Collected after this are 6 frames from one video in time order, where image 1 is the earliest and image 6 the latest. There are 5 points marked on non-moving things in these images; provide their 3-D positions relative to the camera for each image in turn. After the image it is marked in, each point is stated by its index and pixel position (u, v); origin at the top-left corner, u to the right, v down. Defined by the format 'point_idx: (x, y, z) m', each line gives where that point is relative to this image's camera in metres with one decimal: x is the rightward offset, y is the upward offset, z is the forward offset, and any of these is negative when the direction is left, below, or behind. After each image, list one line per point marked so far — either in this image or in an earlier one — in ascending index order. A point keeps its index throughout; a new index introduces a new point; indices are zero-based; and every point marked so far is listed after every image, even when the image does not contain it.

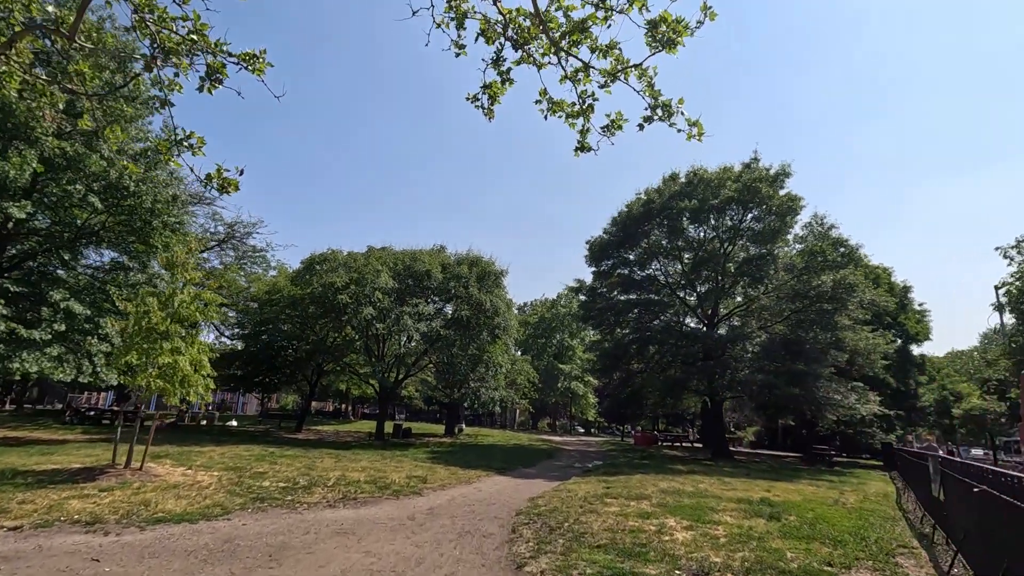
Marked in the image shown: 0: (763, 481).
0: (+7.3, -5.6, +15.5) m
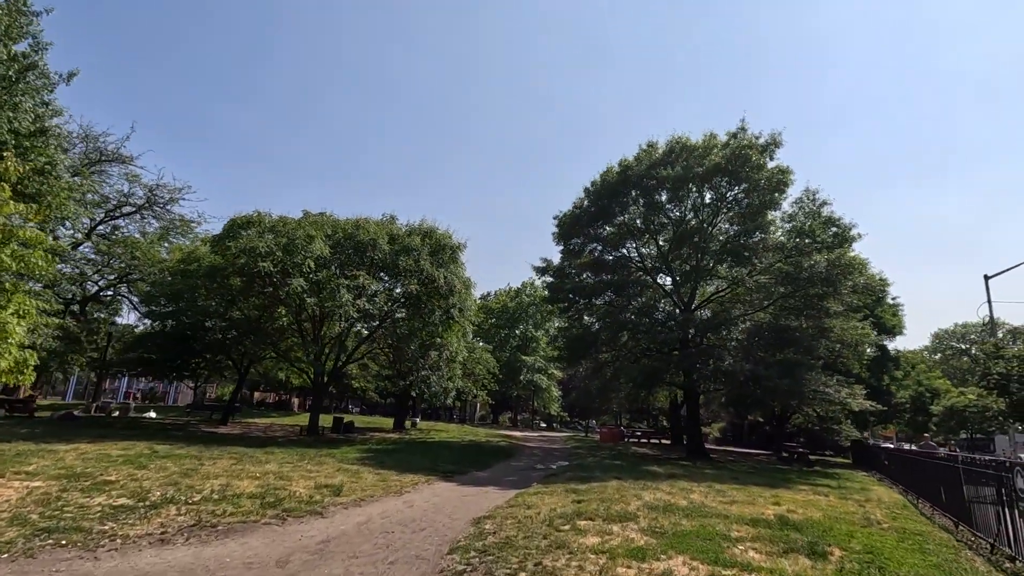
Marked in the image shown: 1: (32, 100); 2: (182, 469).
0: (+6.0, -4.8, +13.0) m
1: (-14.2, +5.6, +16.0) m
2: (-6.6, -3.7, +10.8) m
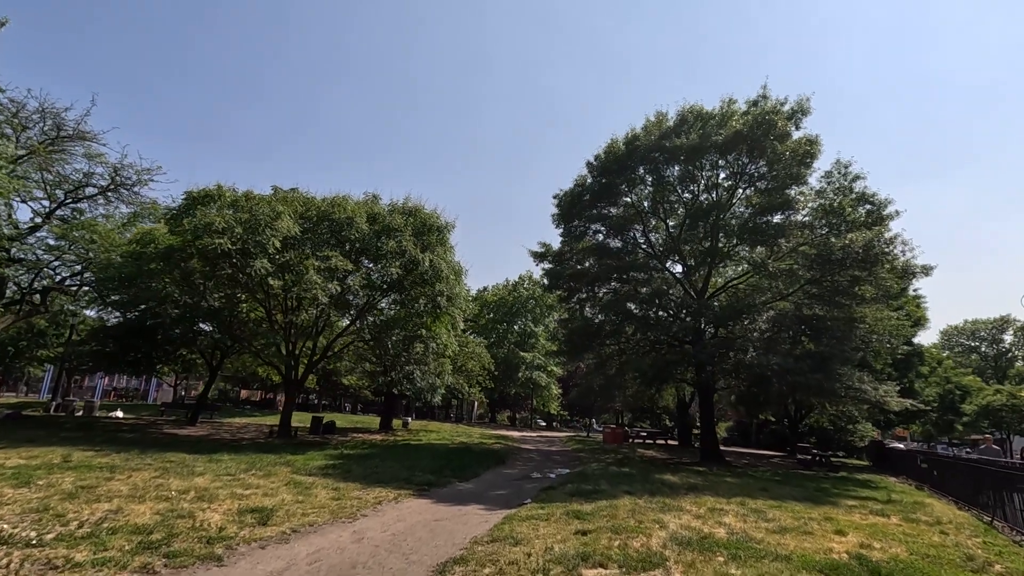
0: (+5.8, -4.3, +10.6) m
1: (-14.4, +6.1, +13.6) m
2: (-6.9, -3.1, +8.5) m
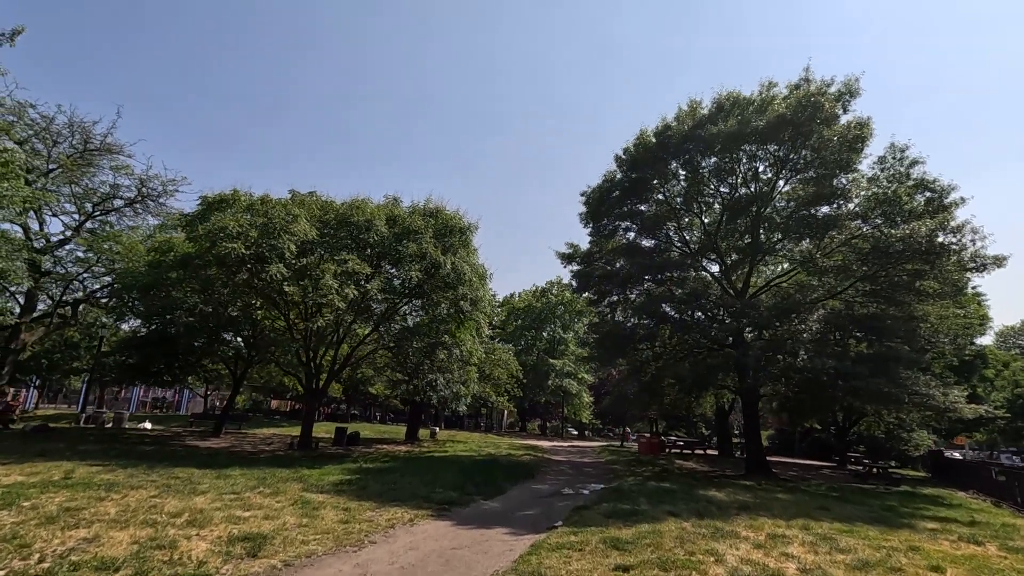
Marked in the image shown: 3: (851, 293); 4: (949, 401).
0: (+6.3, -4.2, +9.2) m
1: (-13.9, +5.8, +13.4) m
2: (-6.5, -3.2, +7.7) m
3: (+11.6, -0.2, +18.5) m
4: (+13.5, -3.5, +16.7) m
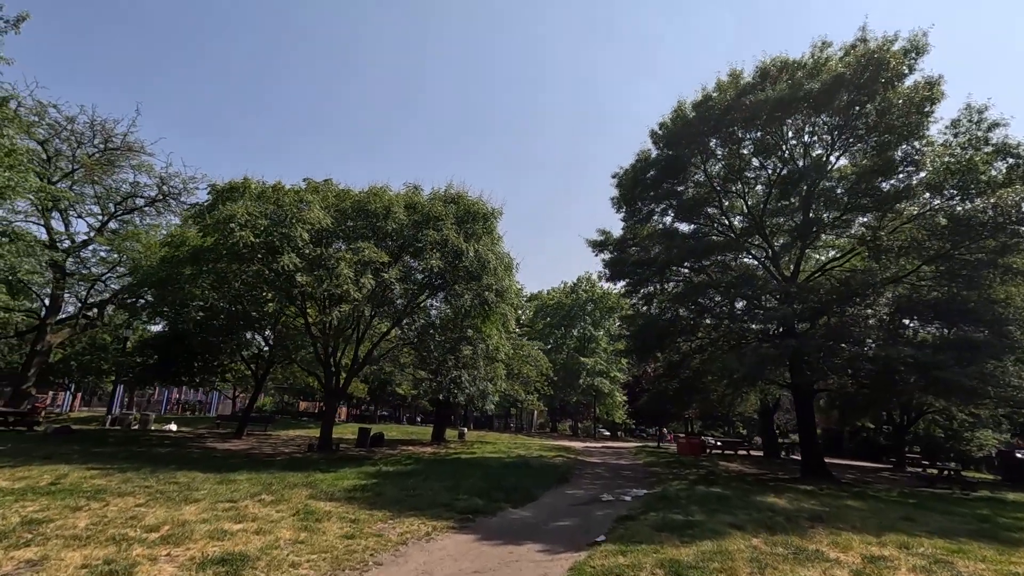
0: (+6.8, -3.7, +7.4) m
1: (-13.3, +6.0, +12.7) m
2: (-6.1, -2.9, +6.7) m
3: (+12.5, +0.4, +16.5) m
4: (+14.4, -2.9, +14.6) m
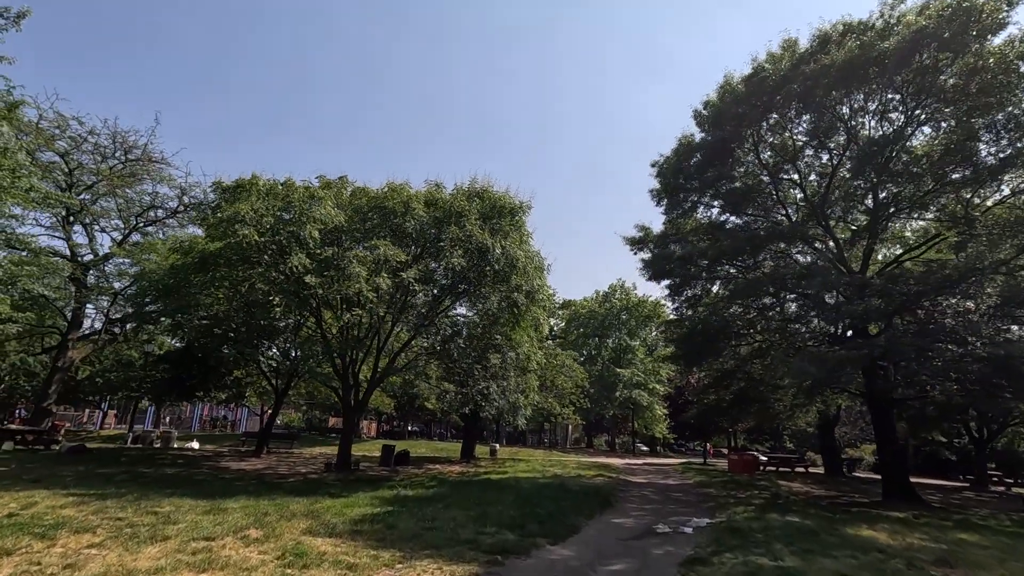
0: (+7.2, -3.3, +5.2) m
1: (-12.8, +5.8, +11.9) m
2: (-5.7, -2.8, +5.2) m
3: (+13.4, +0.7, +14.1) m
4: (+15.2, -2.5, +12.0) m
